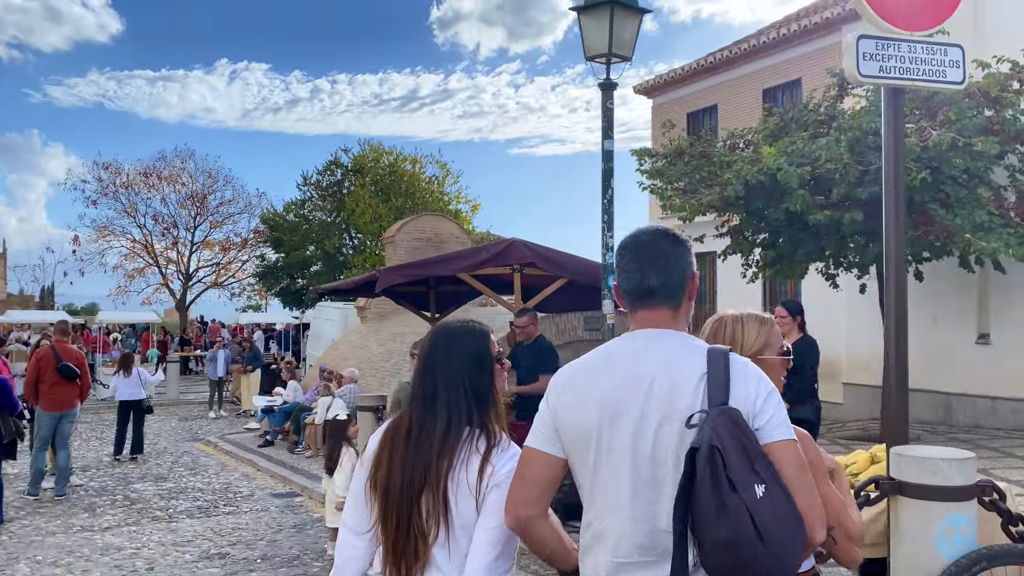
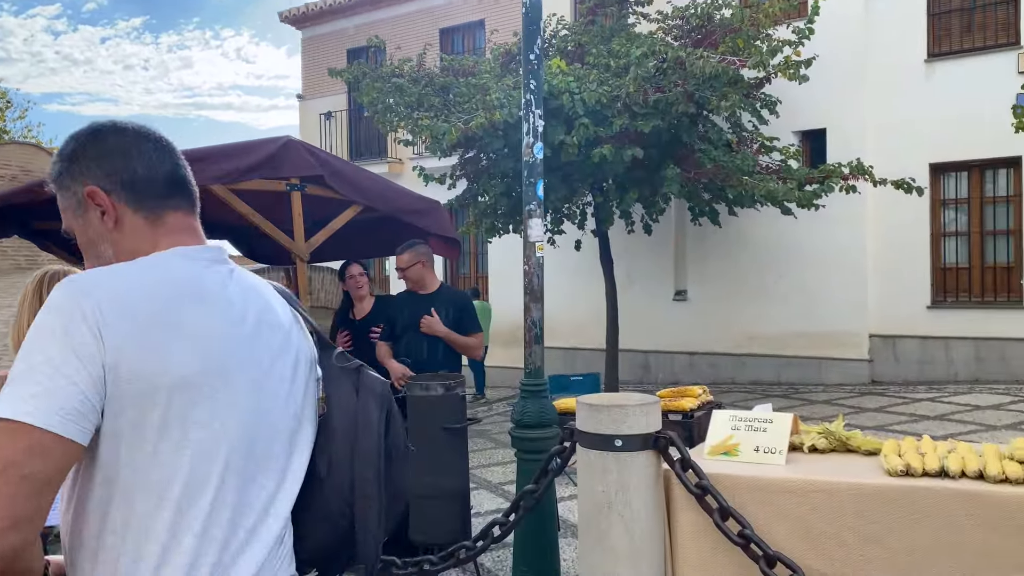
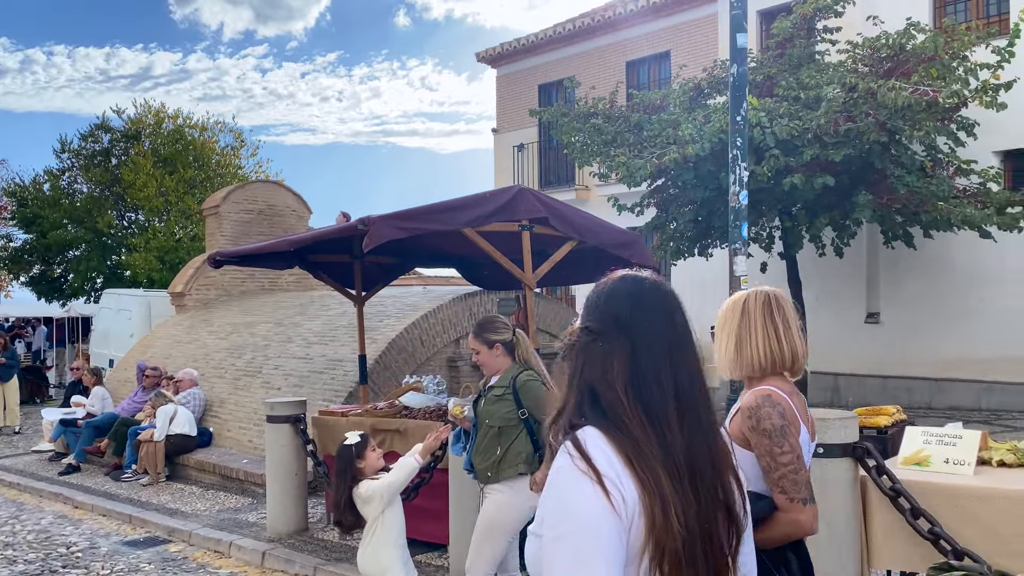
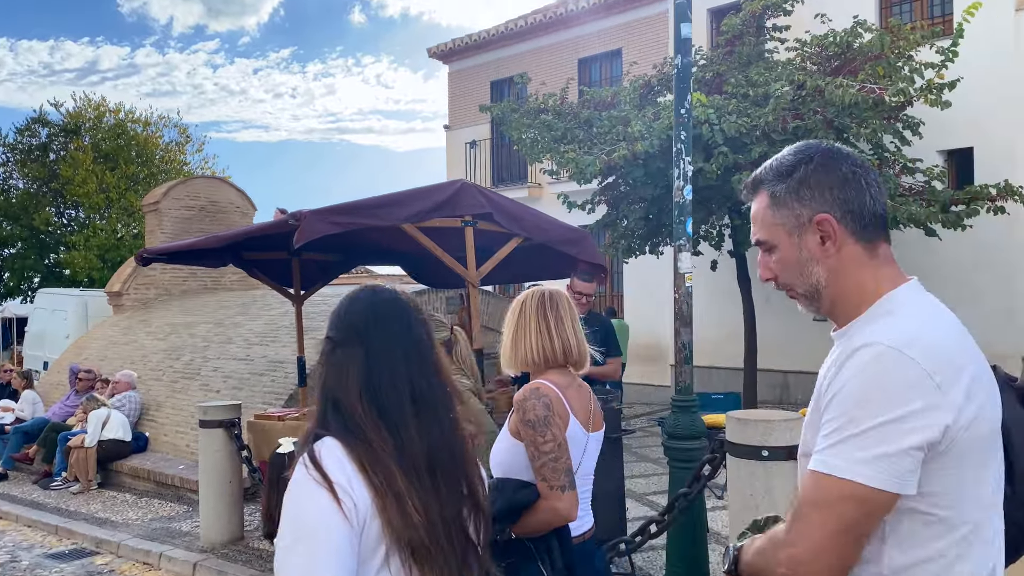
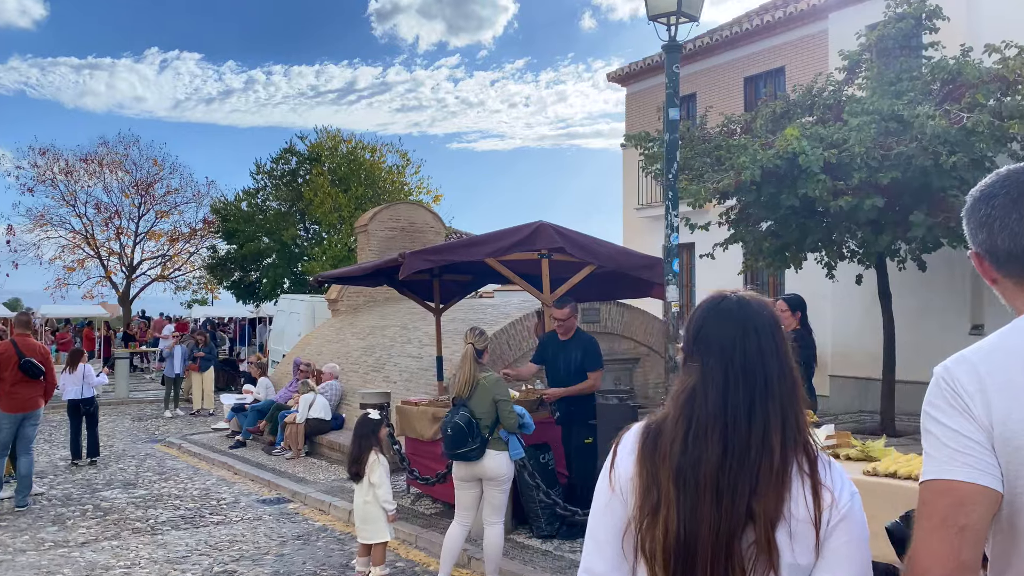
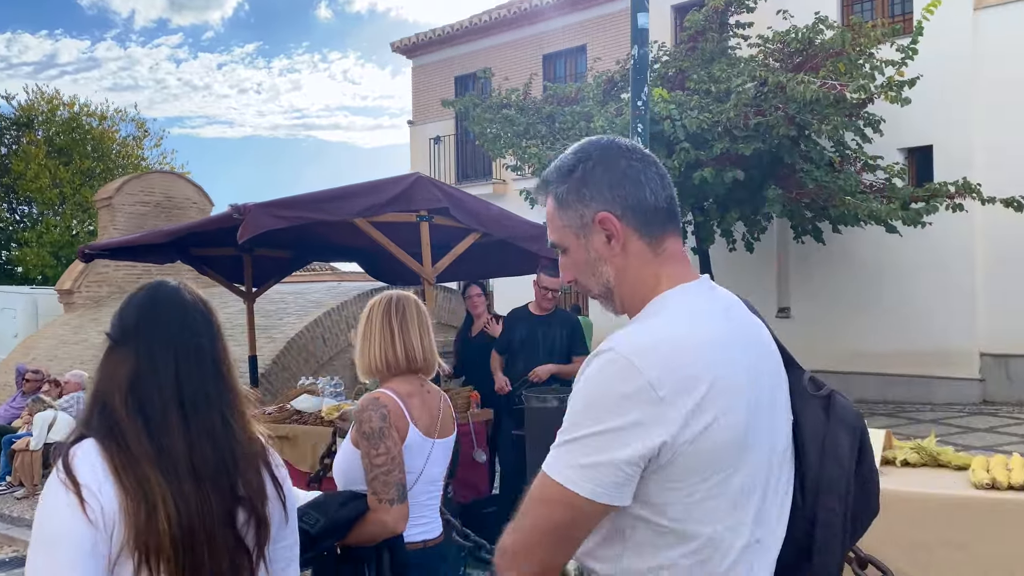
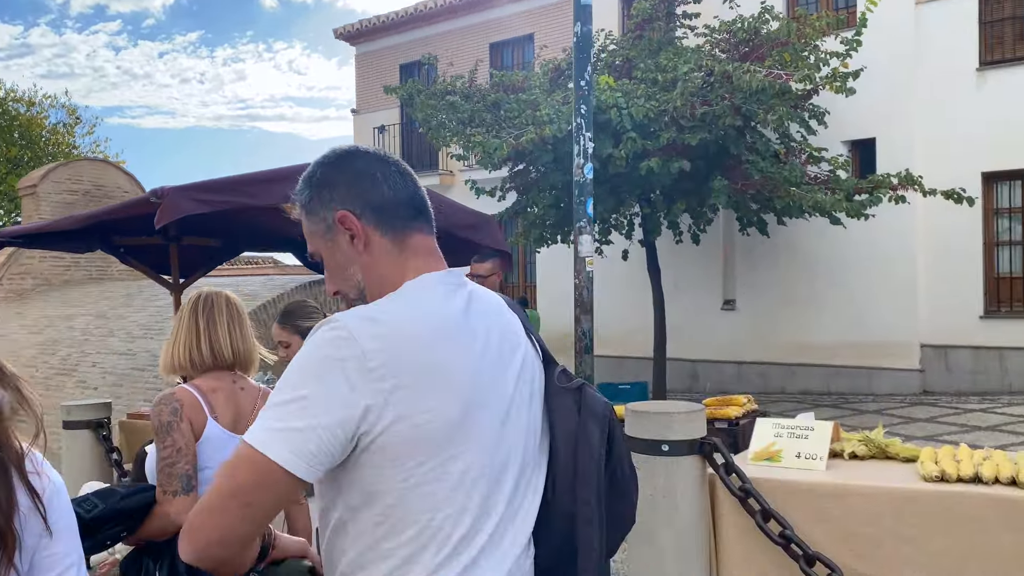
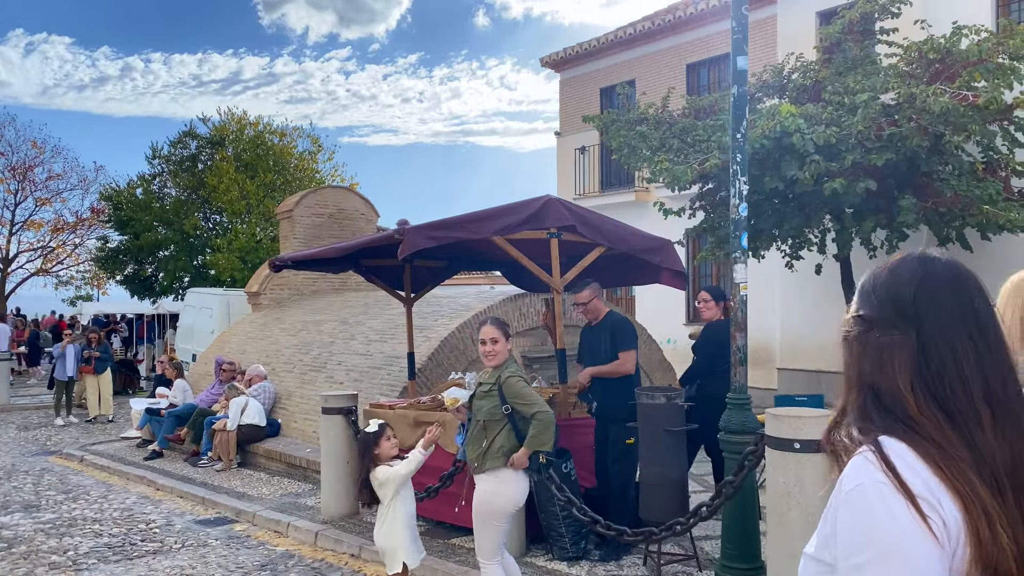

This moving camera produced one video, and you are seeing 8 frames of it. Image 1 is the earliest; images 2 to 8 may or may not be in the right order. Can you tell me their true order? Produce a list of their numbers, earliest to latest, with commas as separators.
5, 8, 3, 4, 6, 7, 2
